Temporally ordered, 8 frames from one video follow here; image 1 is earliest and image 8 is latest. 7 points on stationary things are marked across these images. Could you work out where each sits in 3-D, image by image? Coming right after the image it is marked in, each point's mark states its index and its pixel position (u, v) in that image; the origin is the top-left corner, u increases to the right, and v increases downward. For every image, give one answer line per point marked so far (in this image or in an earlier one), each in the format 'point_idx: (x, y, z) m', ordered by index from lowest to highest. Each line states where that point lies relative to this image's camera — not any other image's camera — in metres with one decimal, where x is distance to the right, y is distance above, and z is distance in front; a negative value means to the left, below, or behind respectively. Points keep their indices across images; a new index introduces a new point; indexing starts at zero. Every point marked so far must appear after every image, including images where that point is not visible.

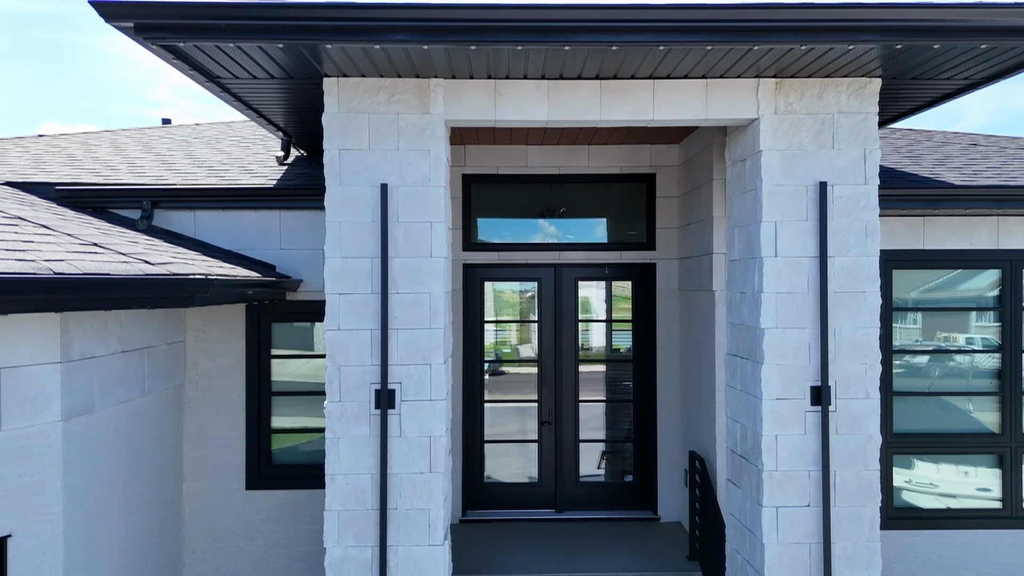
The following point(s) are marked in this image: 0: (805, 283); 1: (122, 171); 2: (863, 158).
0: (+1.3, 0.0, +3.5) m
1: (-2.4, +0.7, +4.7) m
2: (+1.6, +0.6, +3.5) m
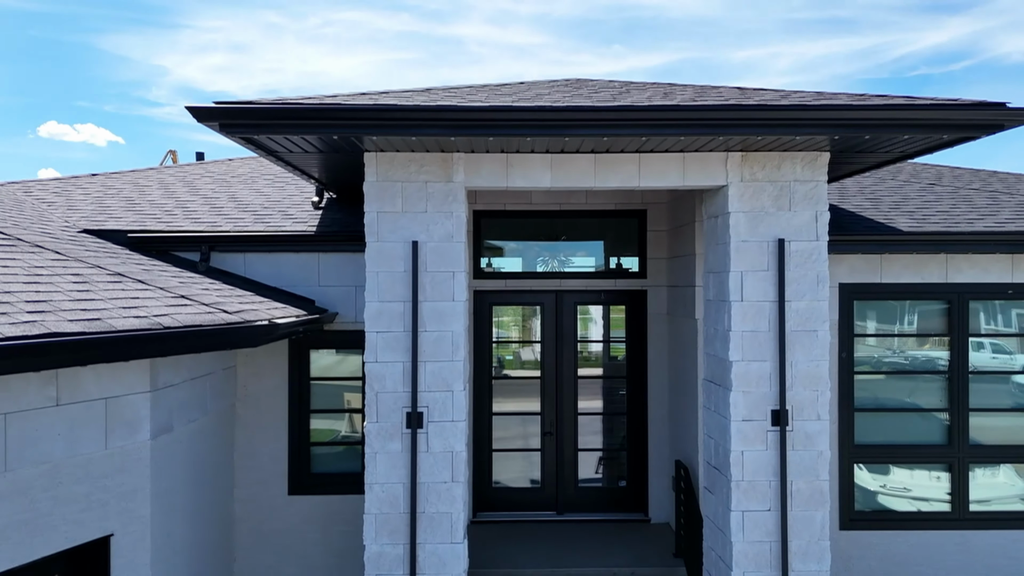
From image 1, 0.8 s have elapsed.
0: (+1.4, -0.2, +4.1) m
1: (-2.3, +0.5, +5.3) m
2: (+1.6, +0.4, +4.1) m
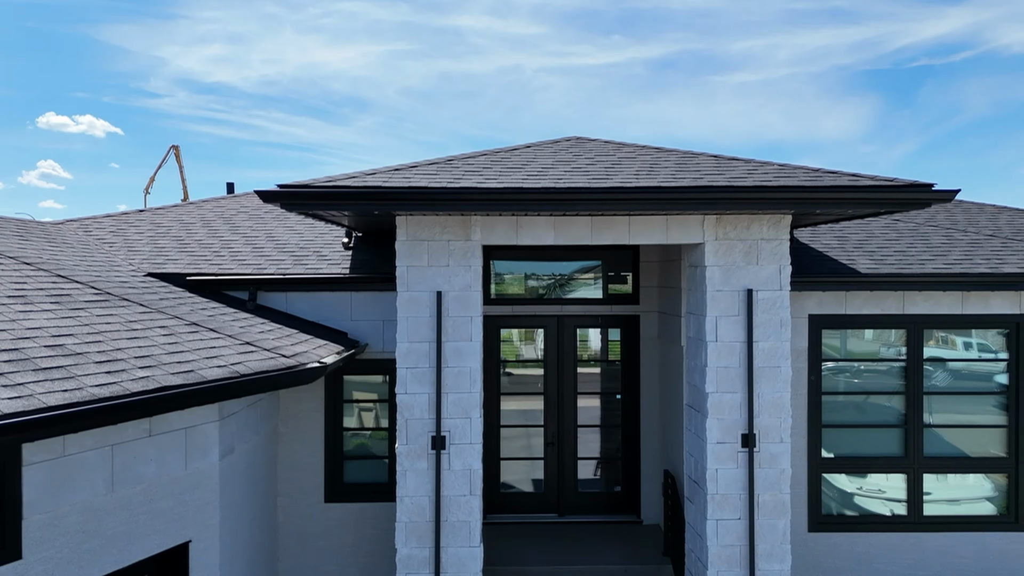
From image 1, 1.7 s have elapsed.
0: (+1.4, -0.5, +4.9) m
1: (-2.3, +0.2, +6.1) m
2: (+1.7, +0.1, +4.9) m
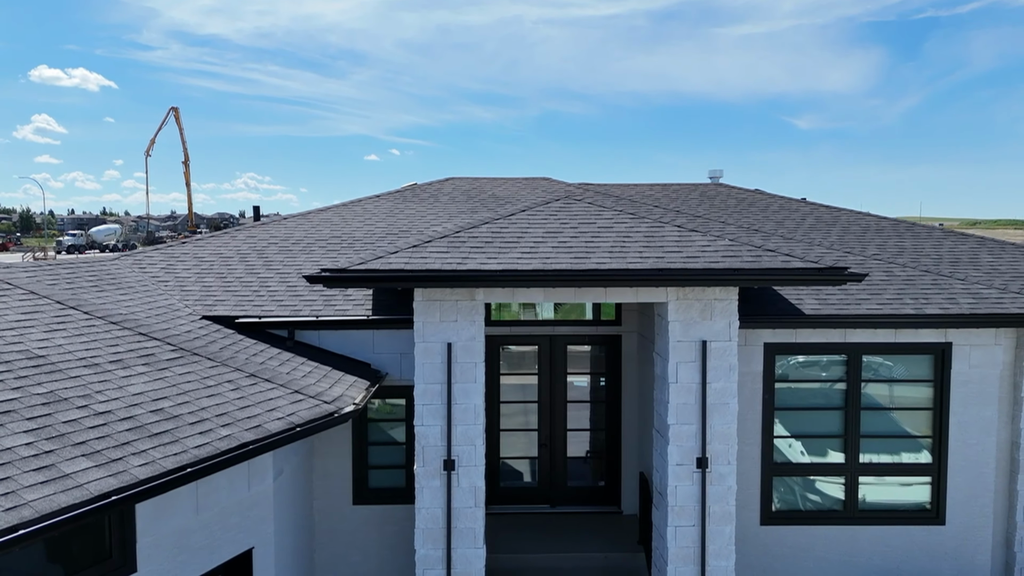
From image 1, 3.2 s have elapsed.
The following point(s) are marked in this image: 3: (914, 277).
0: (+1.4, -0.9, +6.0) m
1: (-2.3, -0.1, +7.1) m
2: (+1.7, -0.3, +5.9) m
3: (+4.1, +0.1, +7.8) m
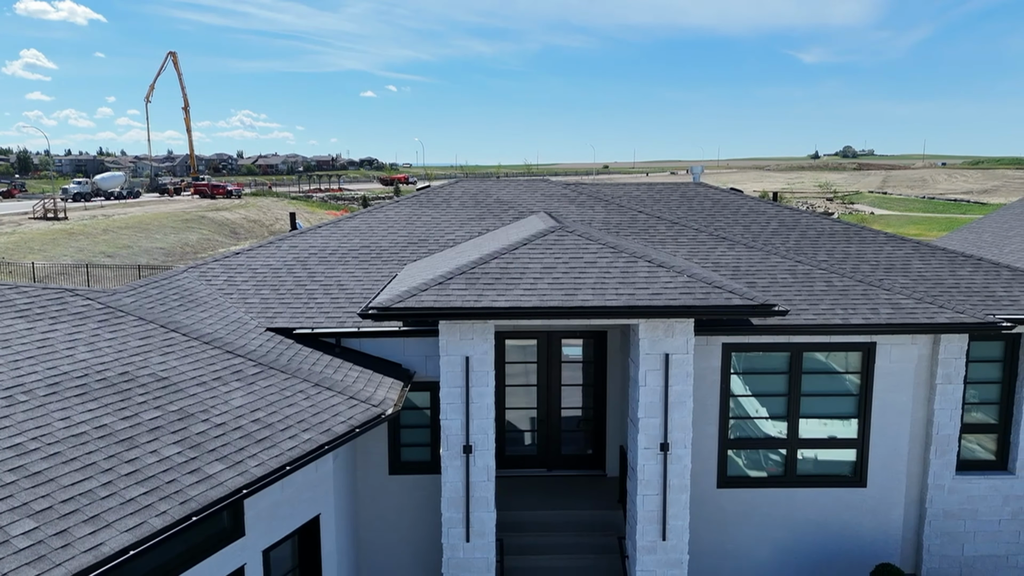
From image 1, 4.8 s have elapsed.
0: (+1.5, -1.1, +7.6) m
1: (-2.2, -0.2, +8.7) m
2: (+1.7, -0.5, +7.5) m
3: (+4.1, 0.0, +9.3) m
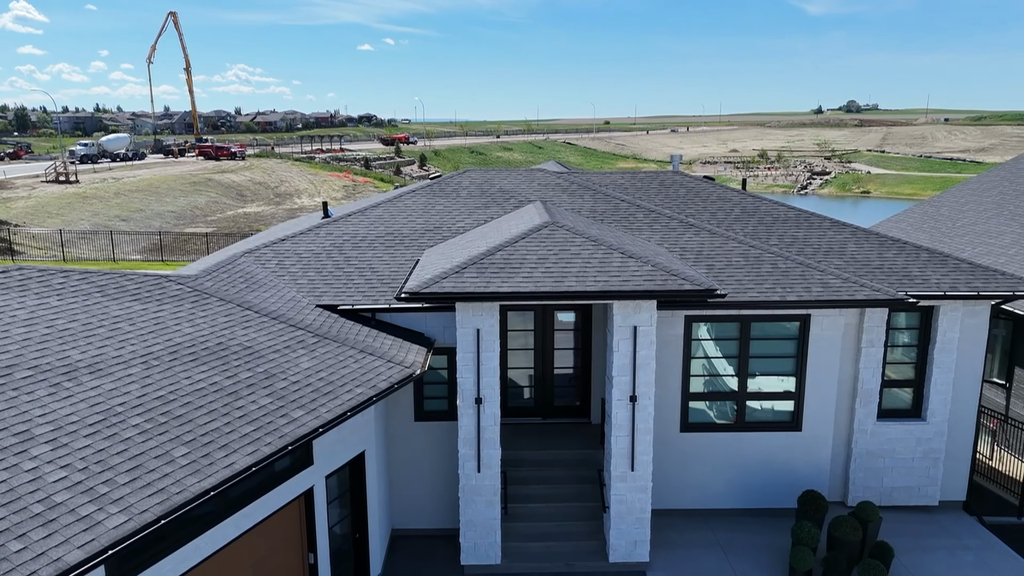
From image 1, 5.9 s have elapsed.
0: (+1.5, -0.9, +9.7) m
1: (-2.2, 0.0, +10.7) m
2: (+1.7, -0.4, +9.6) m
3: (+4.1, +0.3, +11.3) m
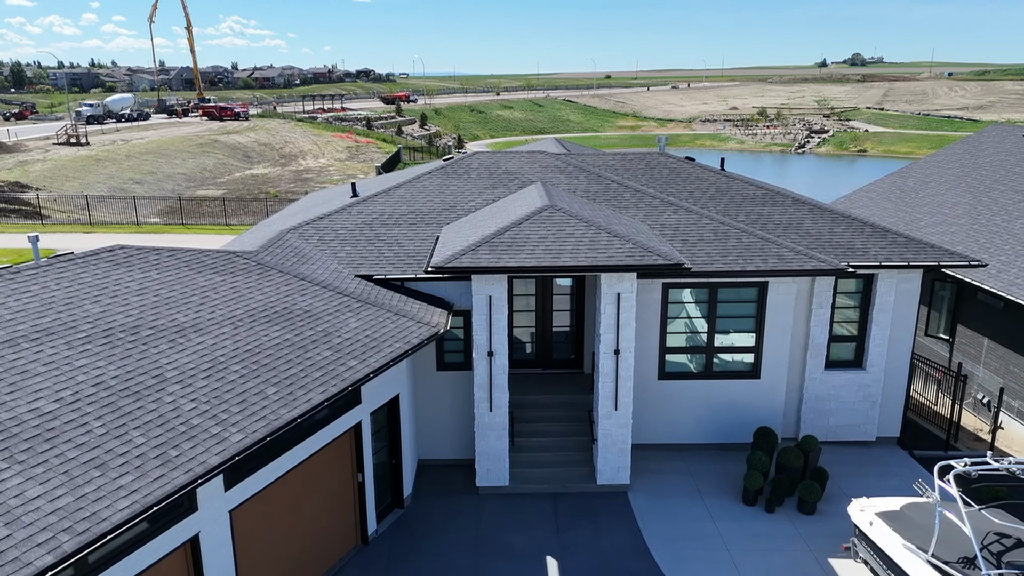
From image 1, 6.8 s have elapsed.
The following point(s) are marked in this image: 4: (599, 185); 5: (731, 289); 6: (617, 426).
0: (+1.6, -0.5, +11.9) m
1: (-2.1, +0.5, +12.8) m
2: (+1.8, 0.0, +11.7) m
3: (+4.2, +0.8, +13.4) m
4: (+1.8, +2.1, +15.4) m
5: (+3.8, 0.0, +13.3) m
6: (+1.7, -2.2, +12.3) m
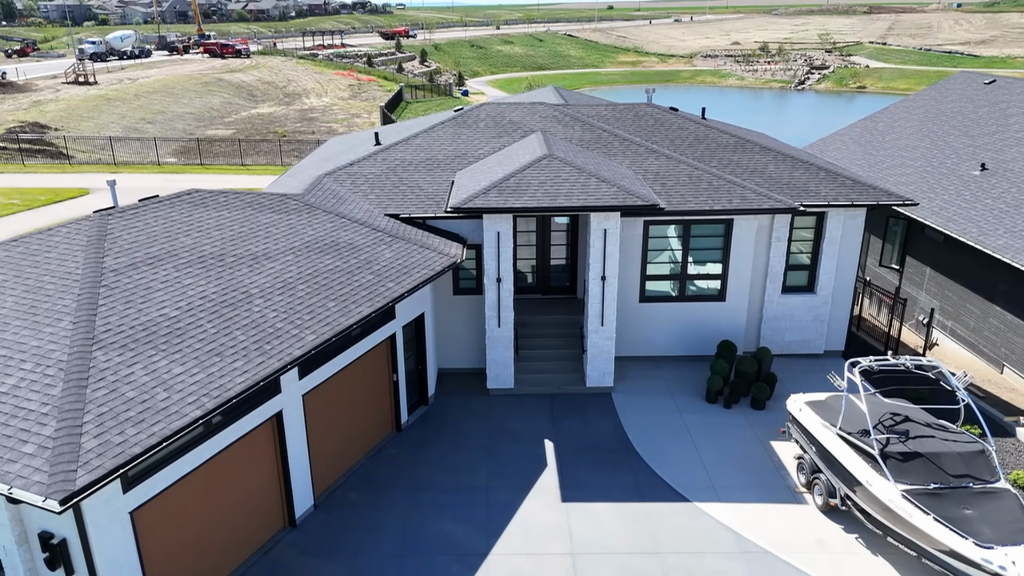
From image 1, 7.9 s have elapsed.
0: (+1.7, +0.7, +14.3) m
1: (-2.1, +1.7, +15.2) m
2: (+1.9, +1.2, +14.1) m
3: (+4.3, +2.1, +15.8) m
4: (+1.8, +3.5, +17.6) m
5: (+3.9, +1.3, +15.7) m
6: (+1.8, -1.0, +14.8) m
